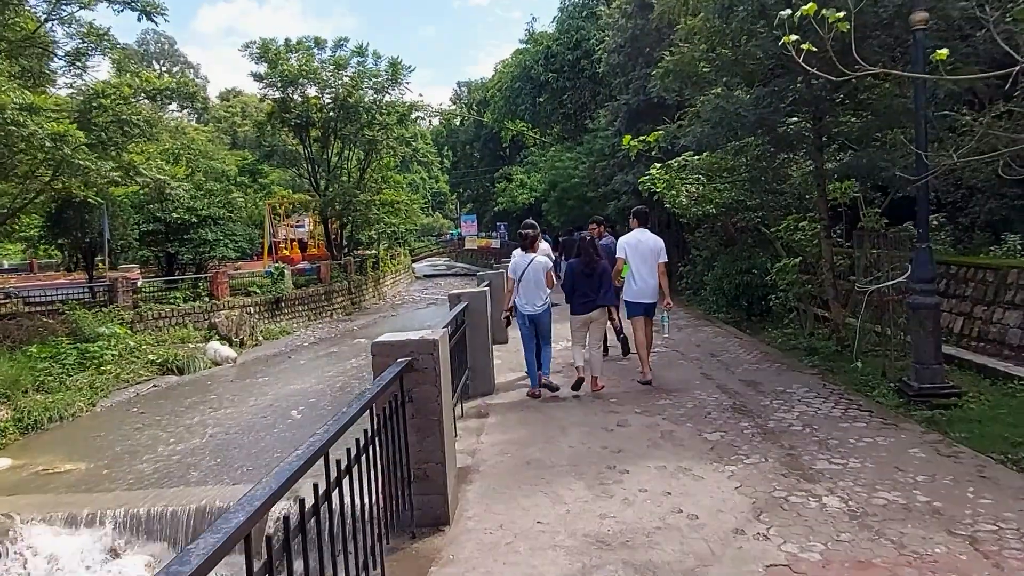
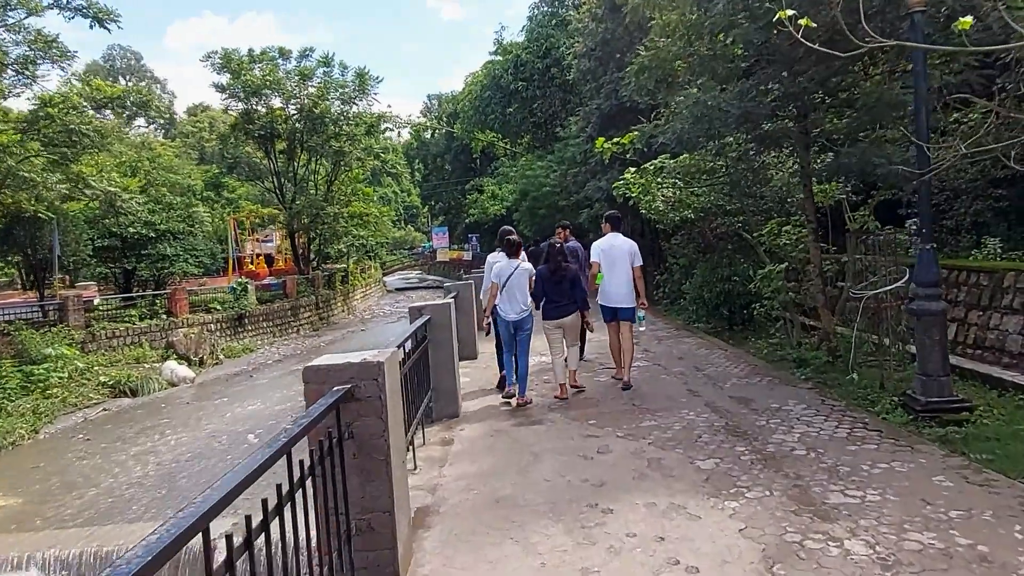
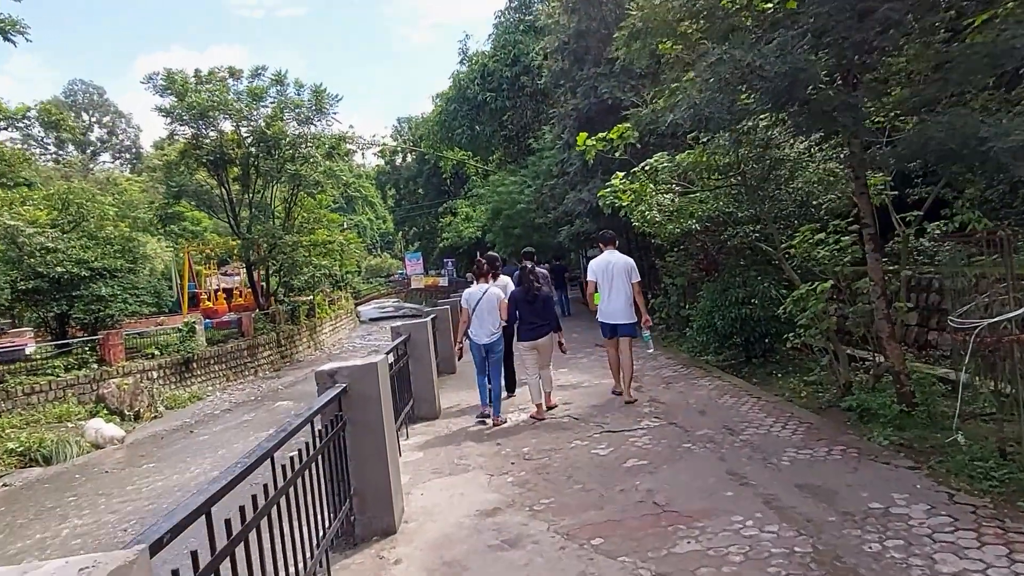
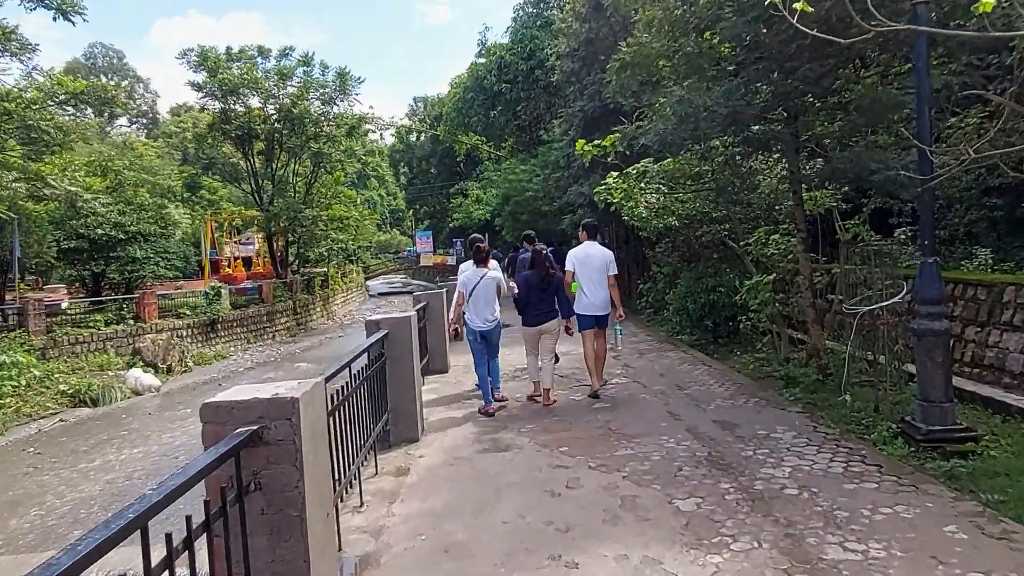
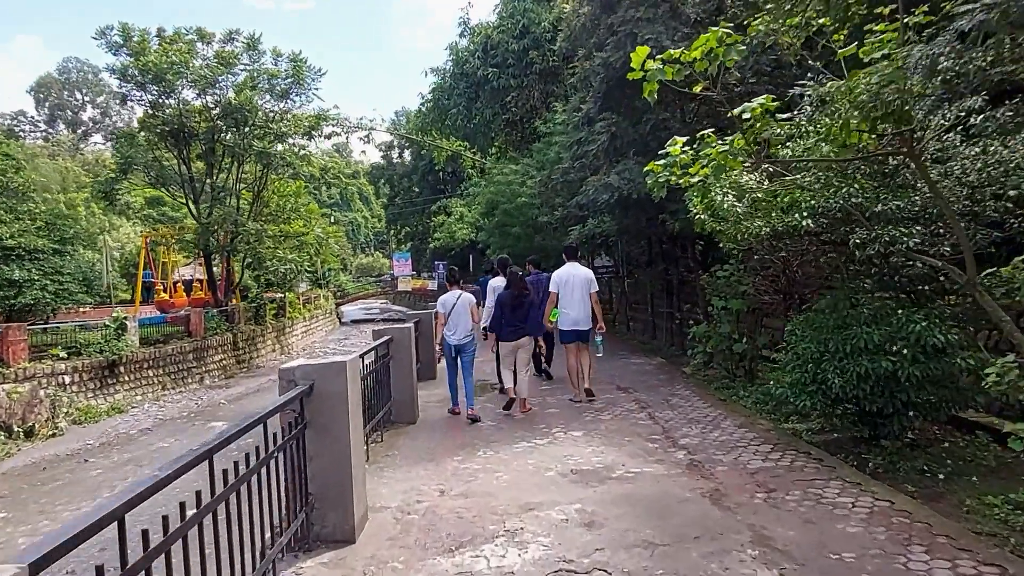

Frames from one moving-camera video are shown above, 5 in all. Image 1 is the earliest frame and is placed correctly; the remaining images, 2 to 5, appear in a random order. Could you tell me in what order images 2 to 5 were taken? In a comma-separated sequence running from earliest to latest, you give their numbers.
2, 4, 3, 5
